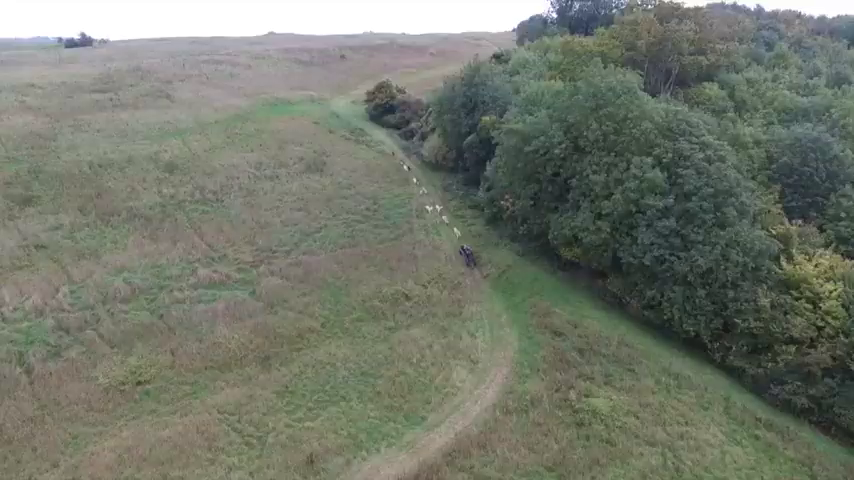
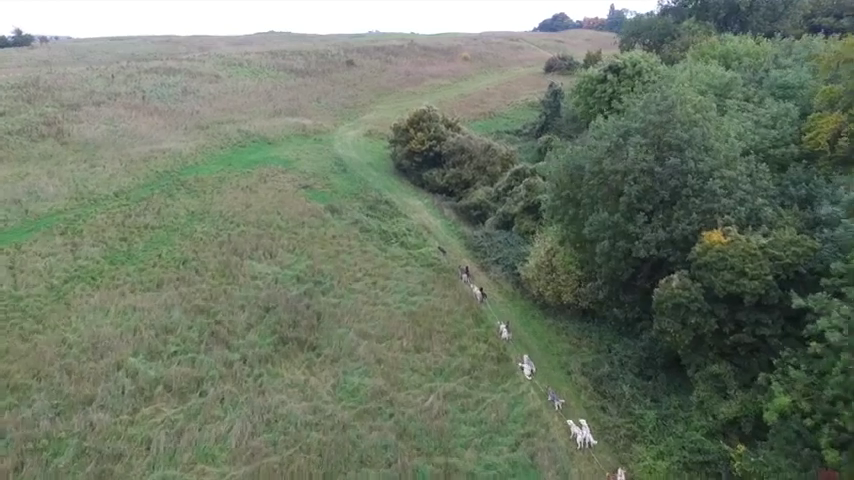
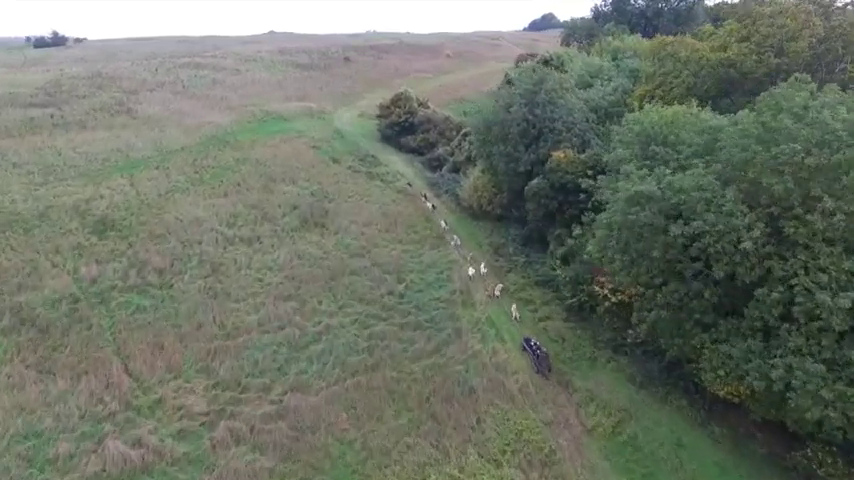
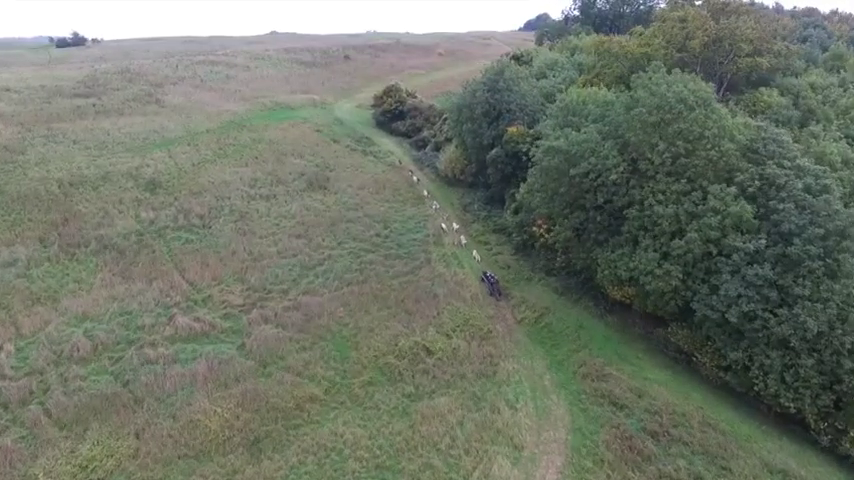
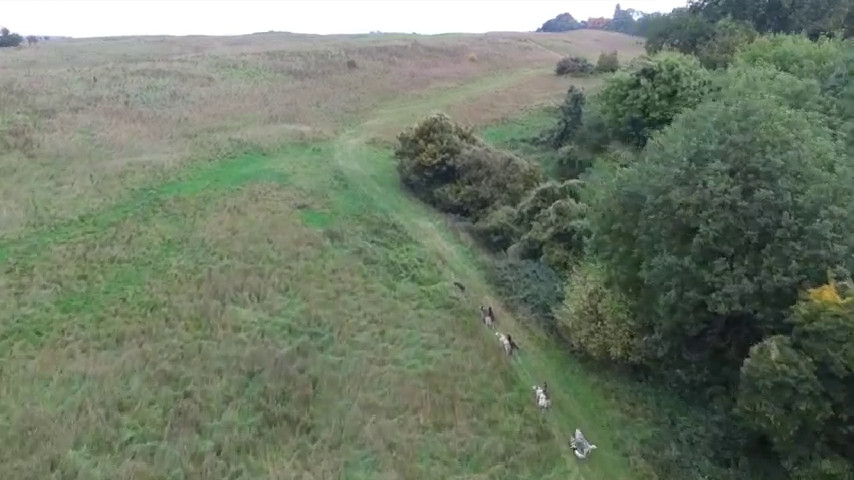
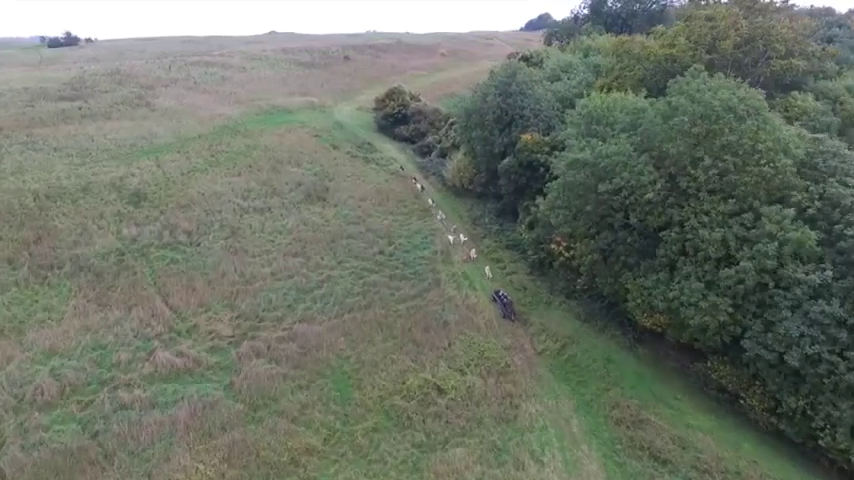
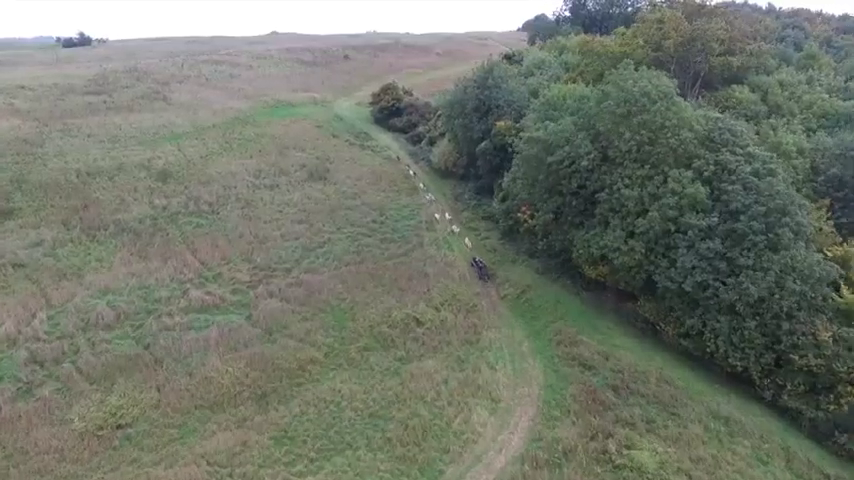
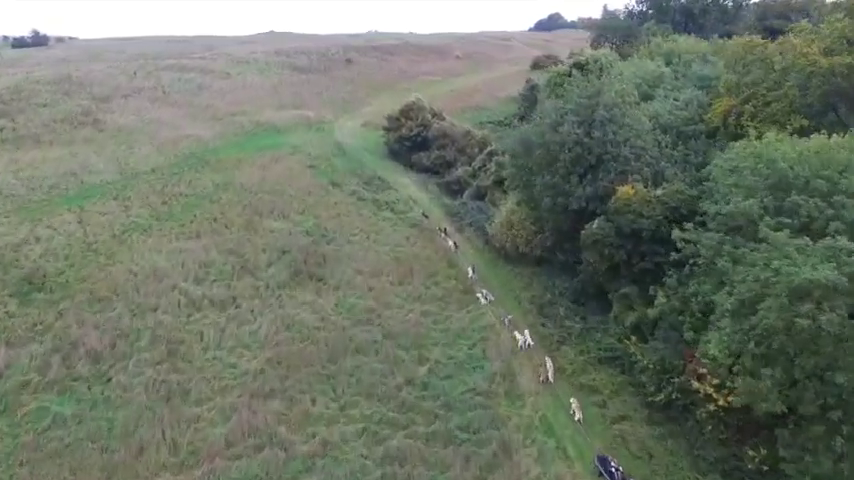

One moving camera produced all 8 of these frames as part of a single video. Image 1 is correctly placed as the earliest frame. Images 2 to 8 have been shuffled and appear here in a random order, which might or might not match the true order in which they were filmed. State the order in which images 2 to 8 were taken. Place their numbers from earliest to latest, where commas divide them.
7, 4, 6, 3, 8, 2, 5
